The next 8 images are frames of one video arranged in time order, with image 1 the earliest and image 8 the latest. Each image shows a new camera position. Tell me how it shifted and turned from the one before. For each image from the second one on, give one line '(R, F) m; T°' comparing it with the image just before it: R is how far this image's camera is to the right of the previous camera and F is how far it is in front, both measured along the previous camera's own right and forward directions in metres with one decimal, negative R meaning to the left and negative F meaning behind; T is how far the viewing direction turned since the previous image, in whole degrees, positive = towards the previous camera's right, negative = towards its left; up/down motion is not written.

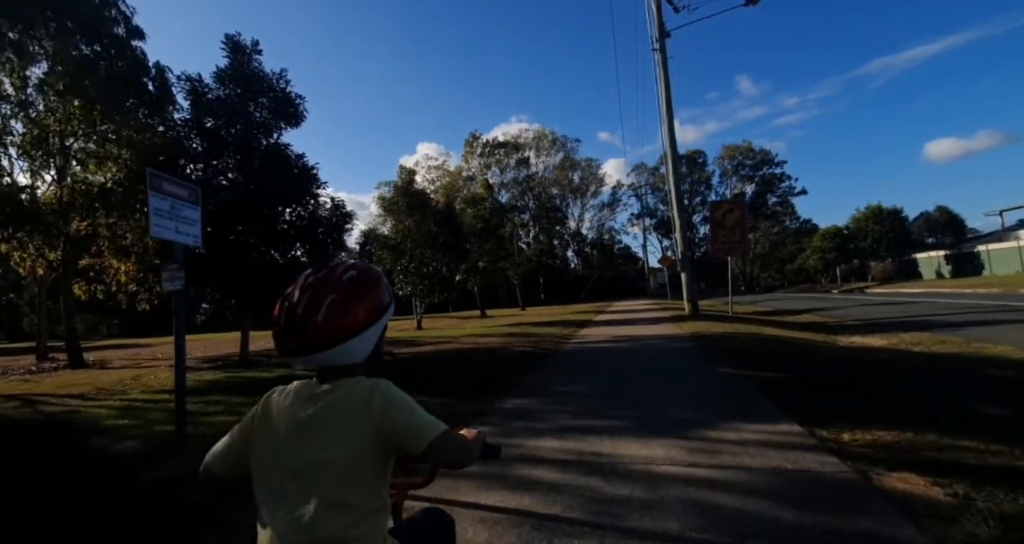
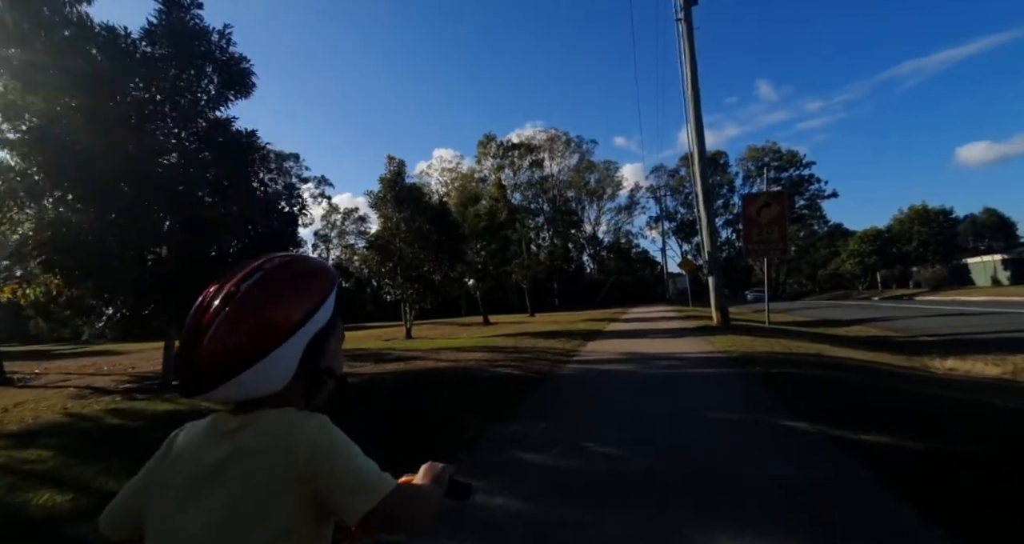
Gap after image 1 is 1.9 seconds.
(+0.8, +3.2) m; -2°
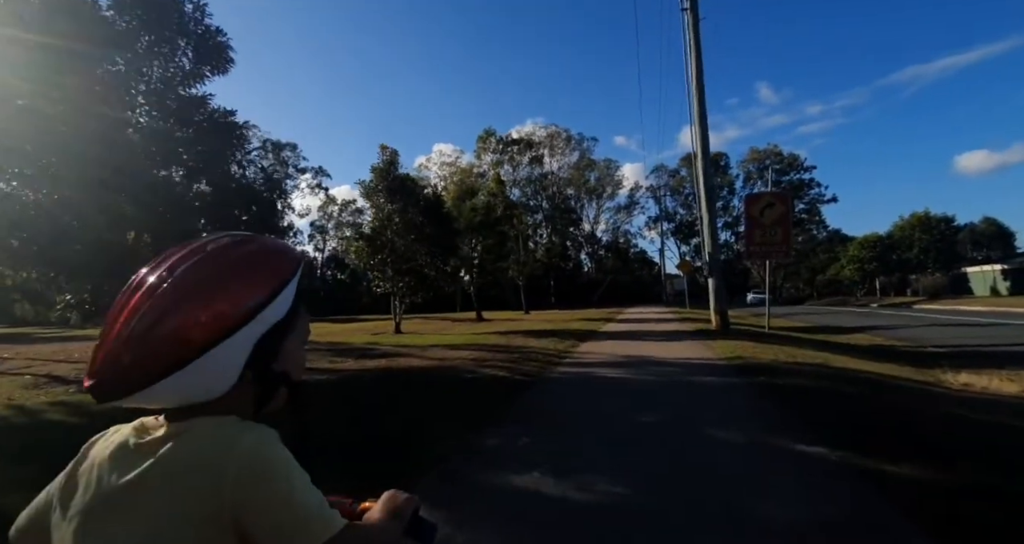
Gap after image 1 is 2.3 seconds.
(+0.2, +0.7) m; 0°
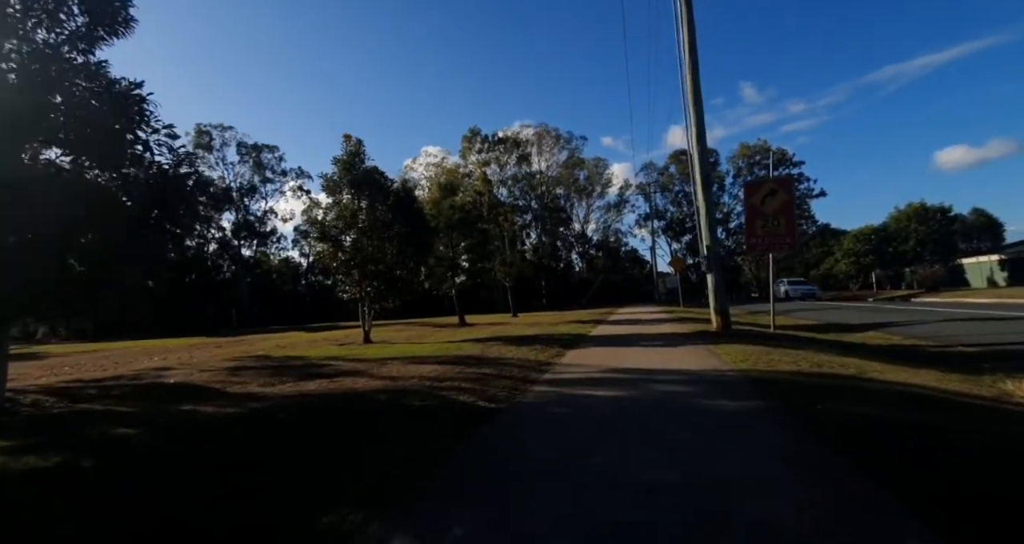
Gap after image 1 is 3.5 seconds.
(+0.5, +2.1) m; +1°
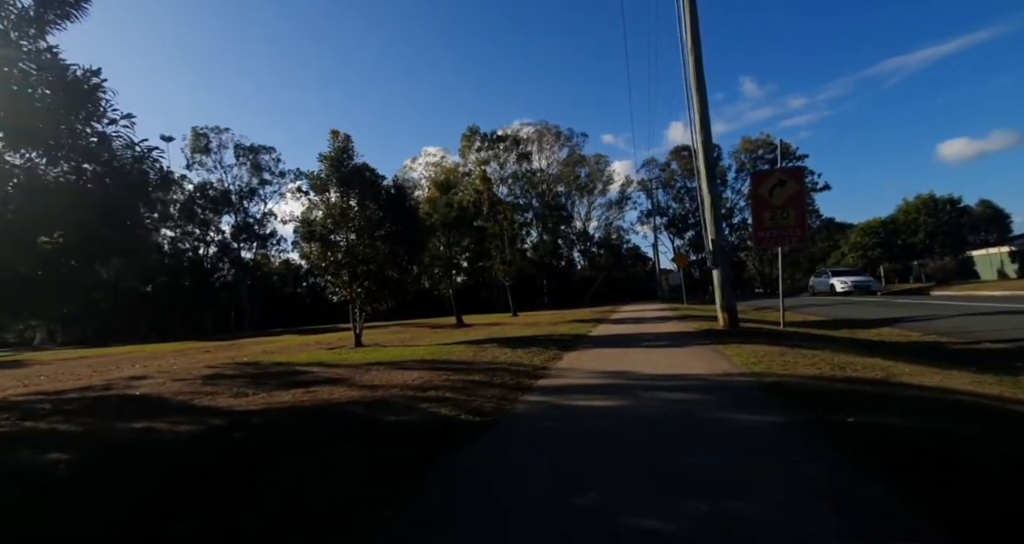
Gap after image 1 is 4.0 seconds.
(+0.3, +0.9) m; 0°
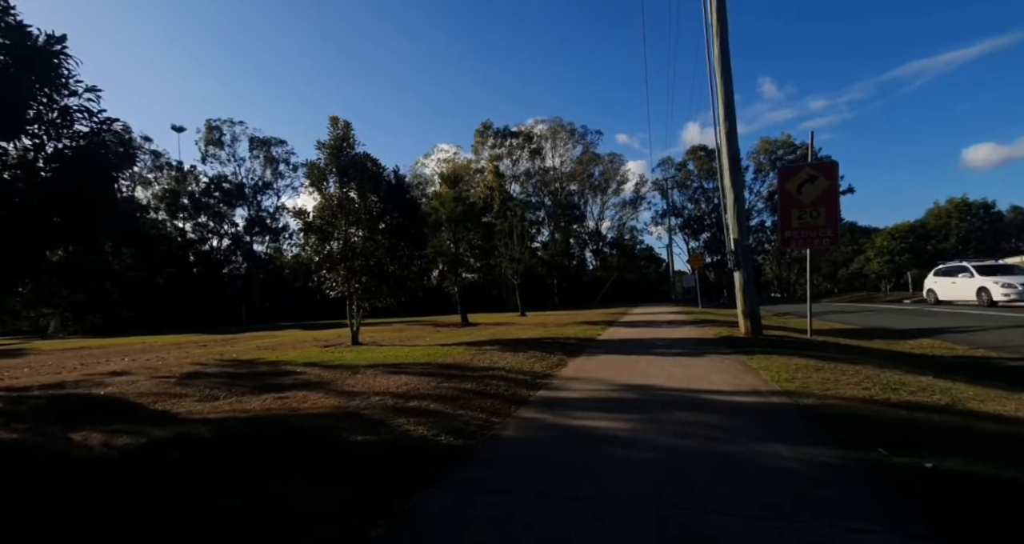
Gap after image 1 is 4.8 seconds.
(+0.2, +1.1) m; -1°
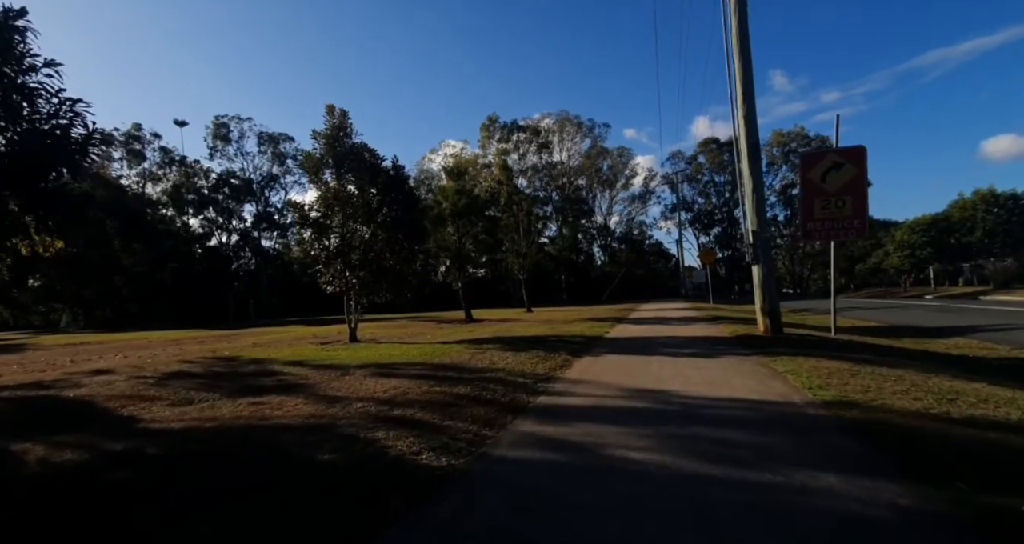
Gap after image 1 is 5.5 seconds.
(+0.2, +0.9) m; -1°
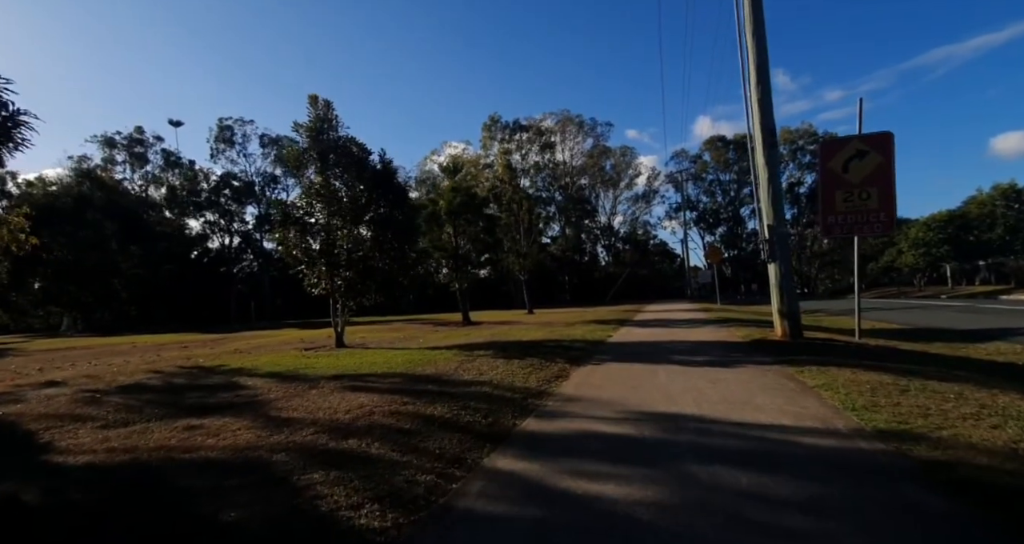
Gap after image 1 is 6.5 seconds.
(+0.3, +1.2) m; -1°
